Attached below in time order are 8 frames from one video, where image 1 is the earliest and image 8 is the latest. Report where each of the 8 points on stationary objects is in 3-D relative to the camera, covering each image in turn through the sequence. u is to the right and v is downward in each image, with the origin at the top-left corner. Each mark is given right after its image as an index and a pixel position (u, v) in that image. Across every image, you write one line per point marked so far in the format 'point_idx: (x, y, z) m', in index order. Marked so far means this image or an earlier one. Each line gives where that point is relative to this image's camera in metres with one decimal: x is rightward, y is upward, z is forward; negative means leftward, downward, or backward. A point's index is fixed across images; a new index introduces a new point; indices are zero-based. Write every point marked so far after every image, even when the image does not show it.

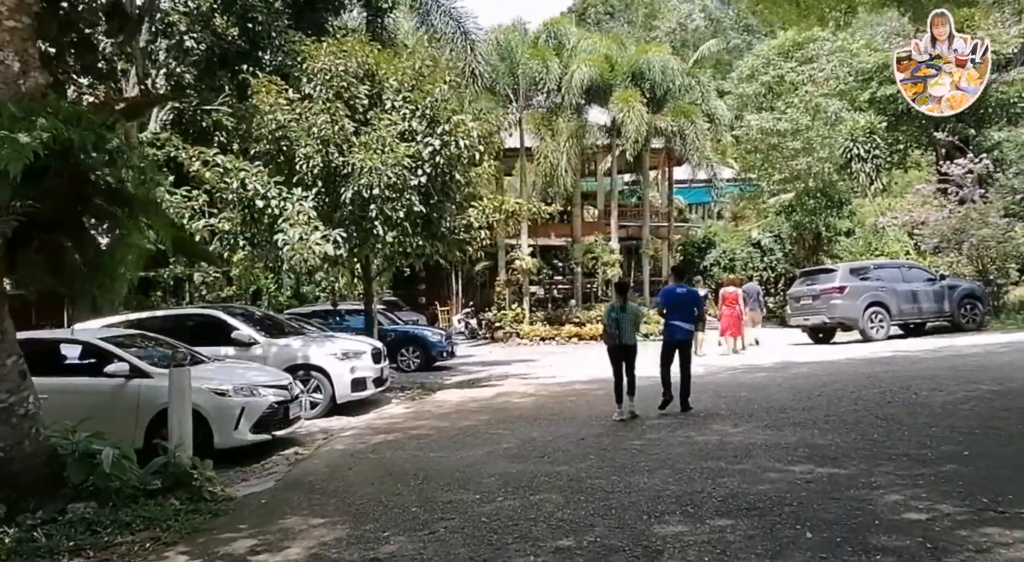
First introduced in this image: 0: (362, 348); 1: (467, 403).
0: (-1.9, -0.9, +12.3) m
1: (-0.6, -1.6, +12.6) m
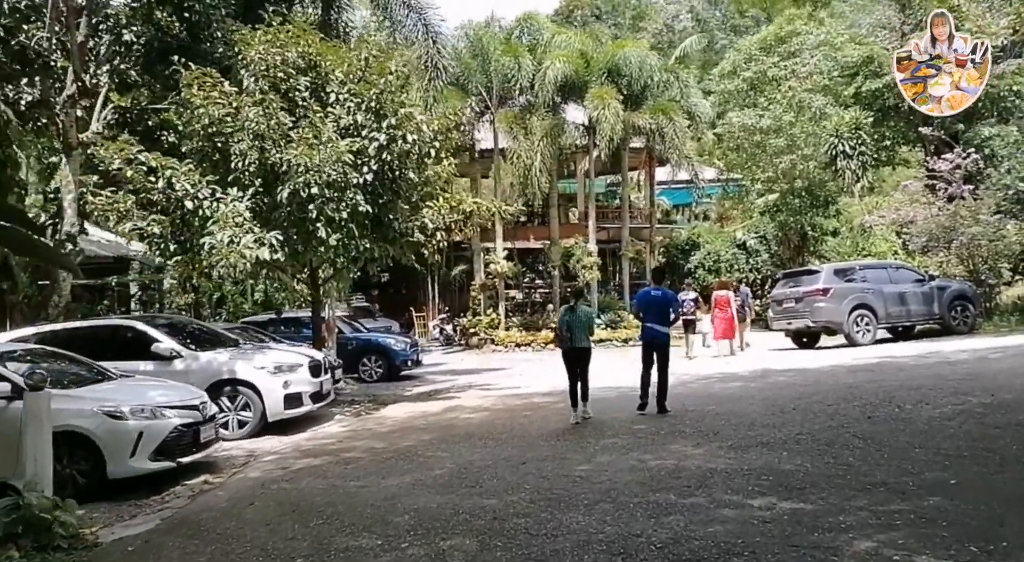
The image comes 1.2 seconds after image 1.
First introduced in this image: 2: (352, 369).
0: (-2.5, -1.0, +11.2) m
1: (-1.2, -1.7, +11.6) m
2: (-3.3, -1.8, +19.6) m
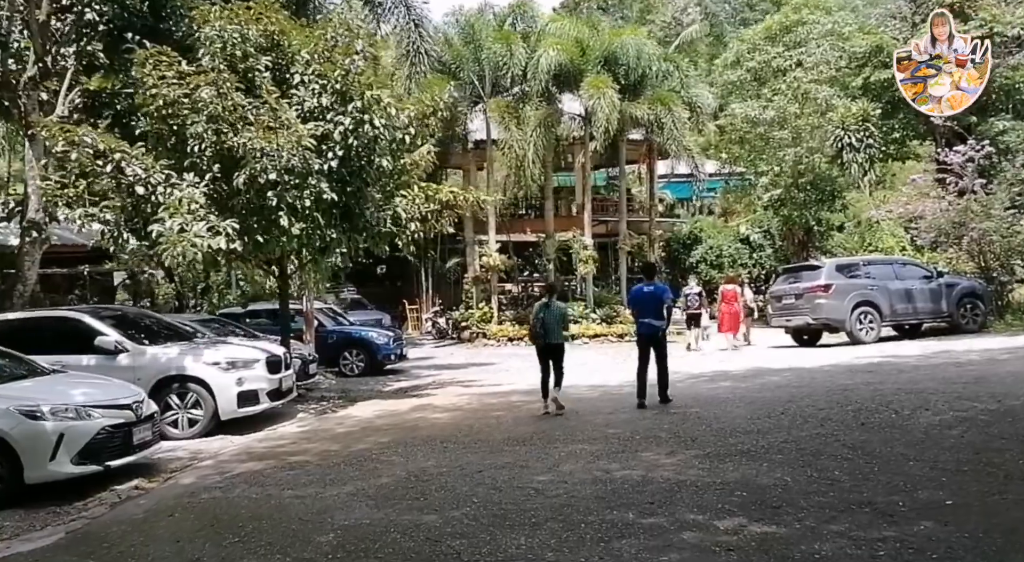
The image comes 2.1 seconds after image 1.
0: (-2.9, -0.8, +10.5) m
1: (-1.5, -1.6, +10.9) m
2: (-3.5, -1.6, +19.0) m
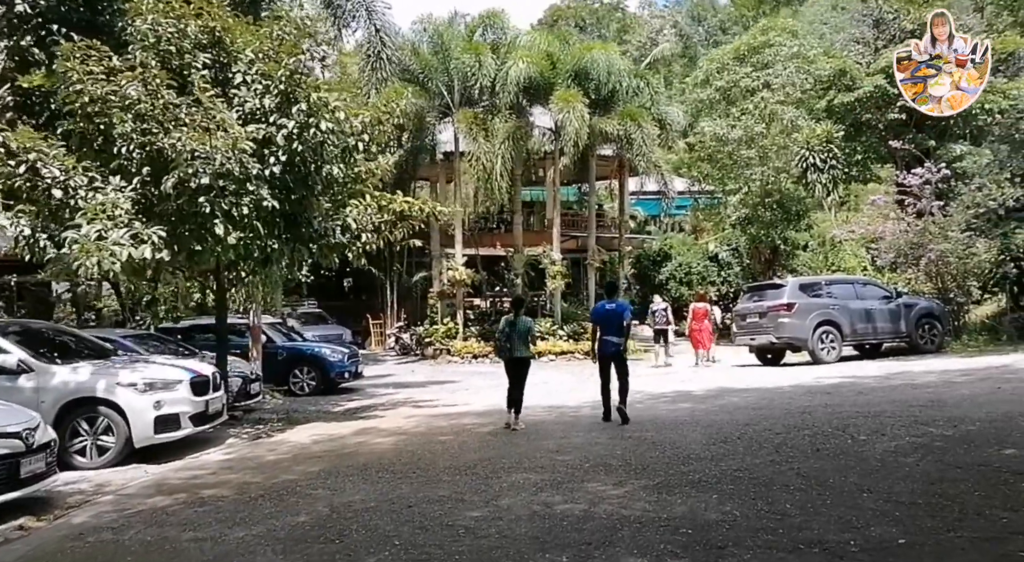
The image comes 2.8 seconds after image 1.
0: (-3.4, -1.0, +9.8) m
1: (-2.1, -1.7, +10.2) m
2: (-4.3, -1.9, +18.2) m
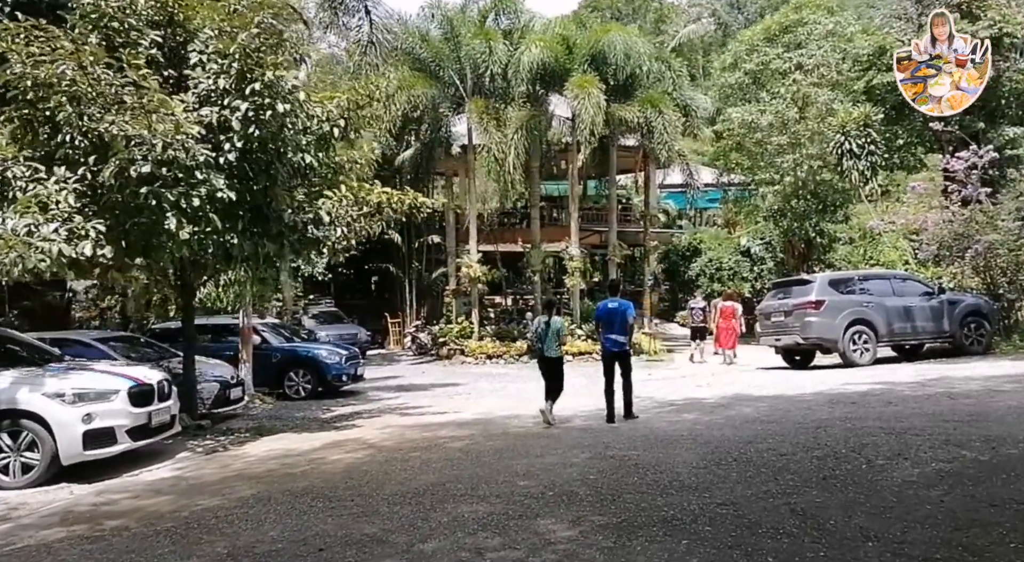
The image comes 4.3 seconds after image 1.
0: (-3.7, -1.0, +8.9) m
1: (-2.4, -1.7, +9.2) m
2: (-4.2, -1.9, +17.3) m
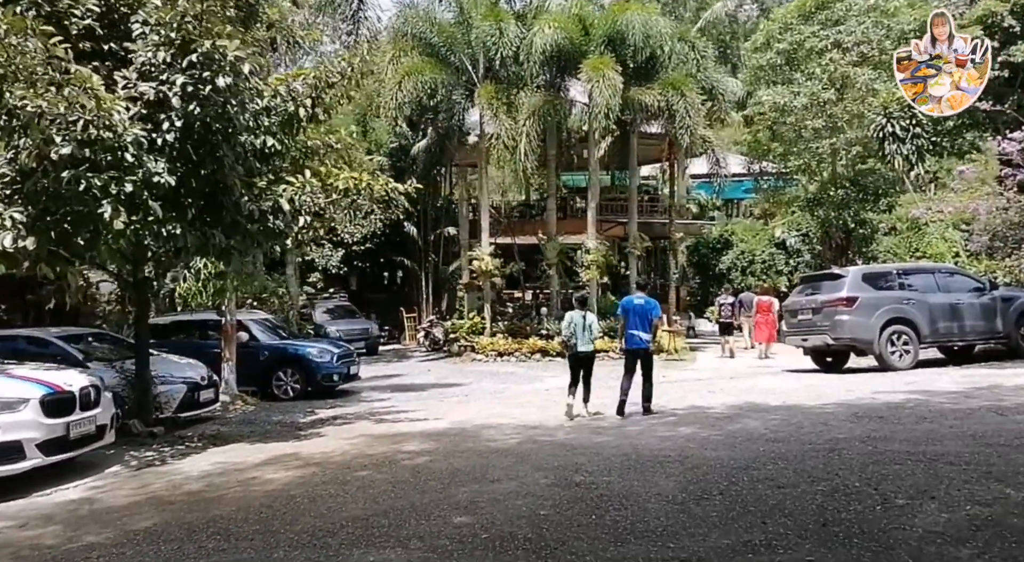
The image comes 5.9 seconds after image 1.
0: (-4.1, -0.9, +7.9) m
1: (-2.7, -1.7, +8.1) m
2: (-4.3, -1.8, +16.3) m
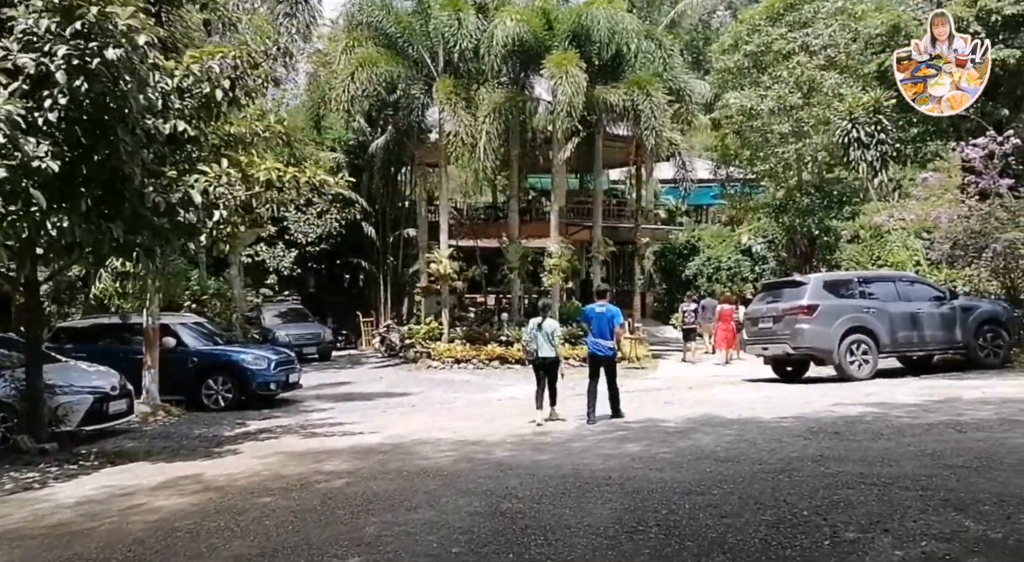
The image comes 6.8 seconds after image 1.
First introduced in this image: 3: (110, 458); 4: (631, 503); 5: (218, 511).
0: (-4.7, -0.9, +6.9) m
1: (-3.3, -1.7, +7.2) m
2: (-5.1, -1.8, +15.3) m
3: (-4.1, -1.8, +9.9) m
4: (+0.9, -1.6, +6.7) m
5: (-2.1, -1.7, +7.0) m
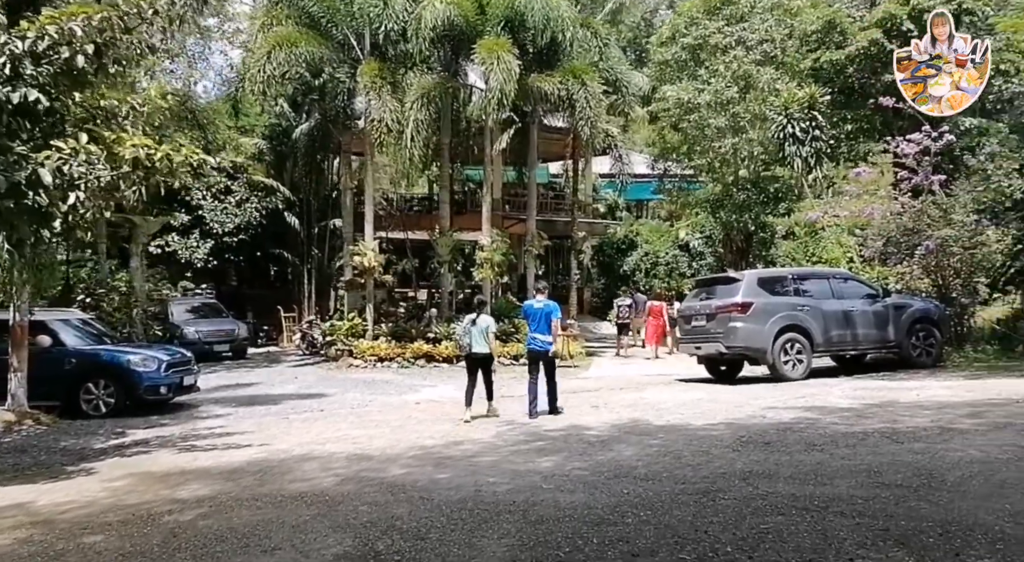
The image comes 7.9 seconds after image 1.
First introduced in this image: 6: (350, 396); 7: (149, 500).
0: (-5.4, -0.9, +5.4) m
1: (-4.1, -1.6, +5.8) m
2: (-6.3, -1.7, +13.8) m
3: (-5.0, -1.7, +8.4) m
4: (+0.2, -1.5, +5.6) m
5: (-2.8, -1.6, +5.7) m
6: (-2.8, -2.0, +16.3) m
7: (-2.7, -1.6, +7.2) m
